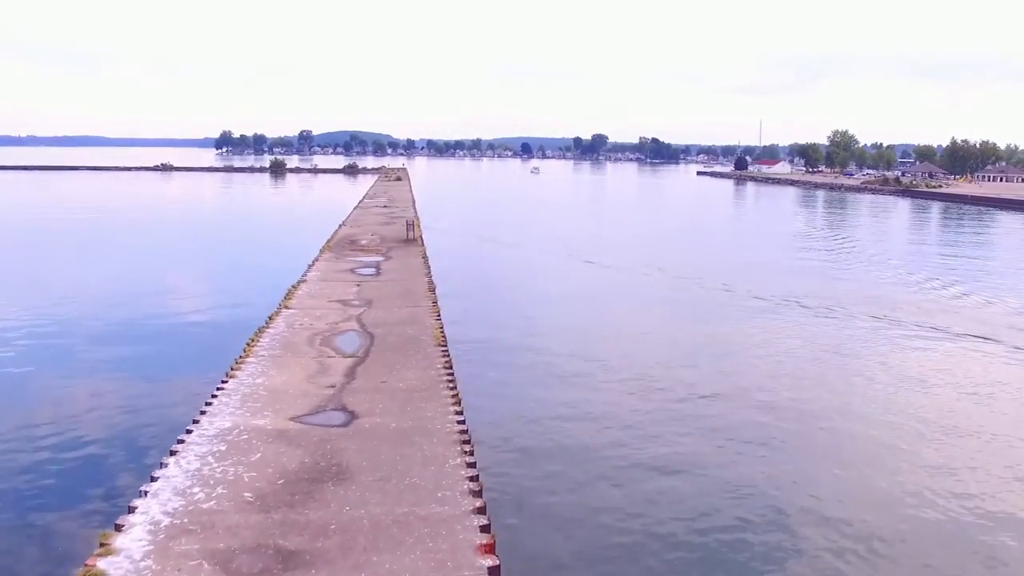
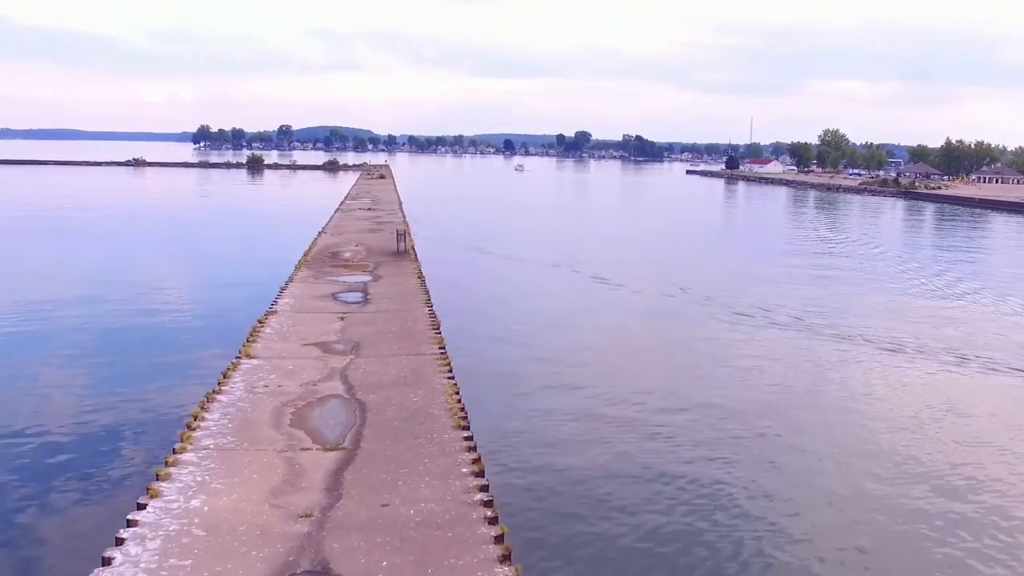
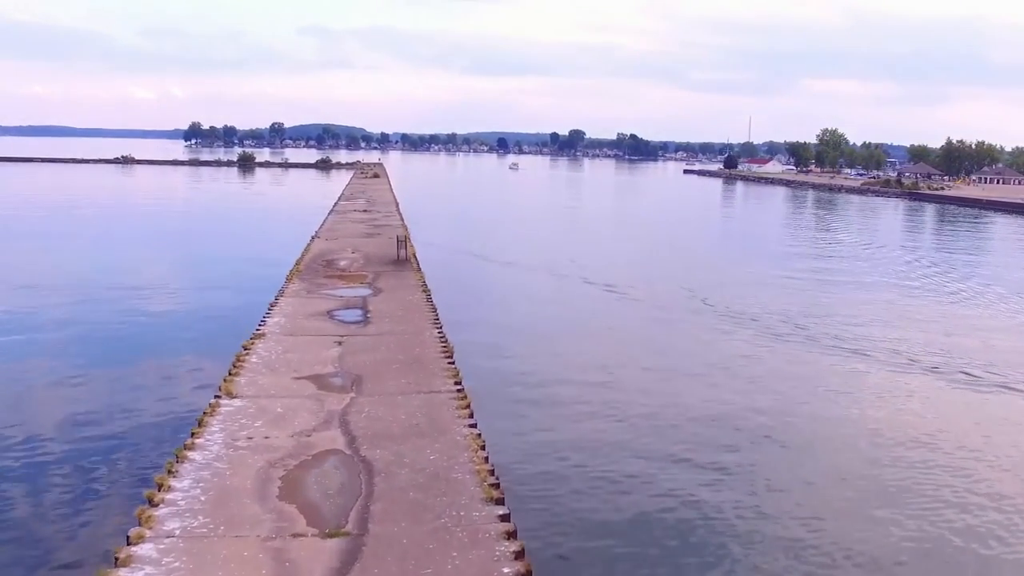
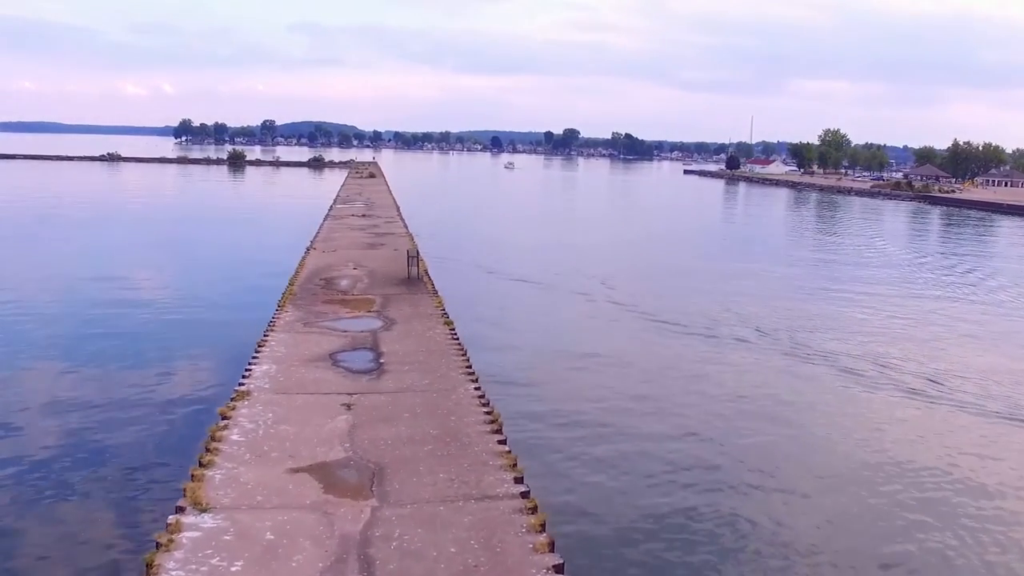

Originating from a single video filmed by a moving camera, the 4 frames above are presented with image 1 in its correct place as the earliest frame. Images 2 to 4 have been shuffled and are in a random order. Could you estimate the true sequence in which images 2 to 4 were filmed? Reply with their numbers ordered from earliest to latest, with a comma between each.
2, 3, 4
